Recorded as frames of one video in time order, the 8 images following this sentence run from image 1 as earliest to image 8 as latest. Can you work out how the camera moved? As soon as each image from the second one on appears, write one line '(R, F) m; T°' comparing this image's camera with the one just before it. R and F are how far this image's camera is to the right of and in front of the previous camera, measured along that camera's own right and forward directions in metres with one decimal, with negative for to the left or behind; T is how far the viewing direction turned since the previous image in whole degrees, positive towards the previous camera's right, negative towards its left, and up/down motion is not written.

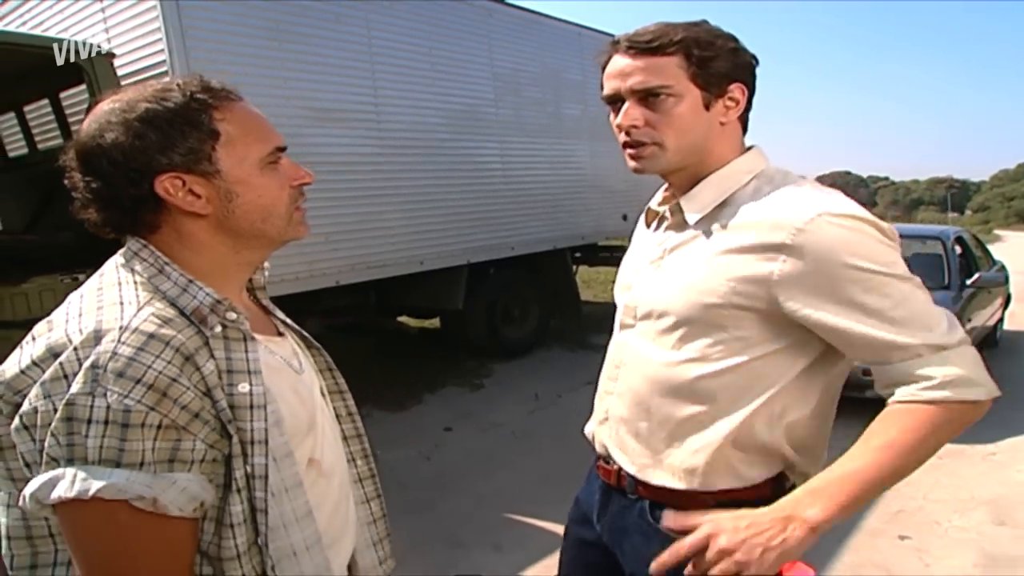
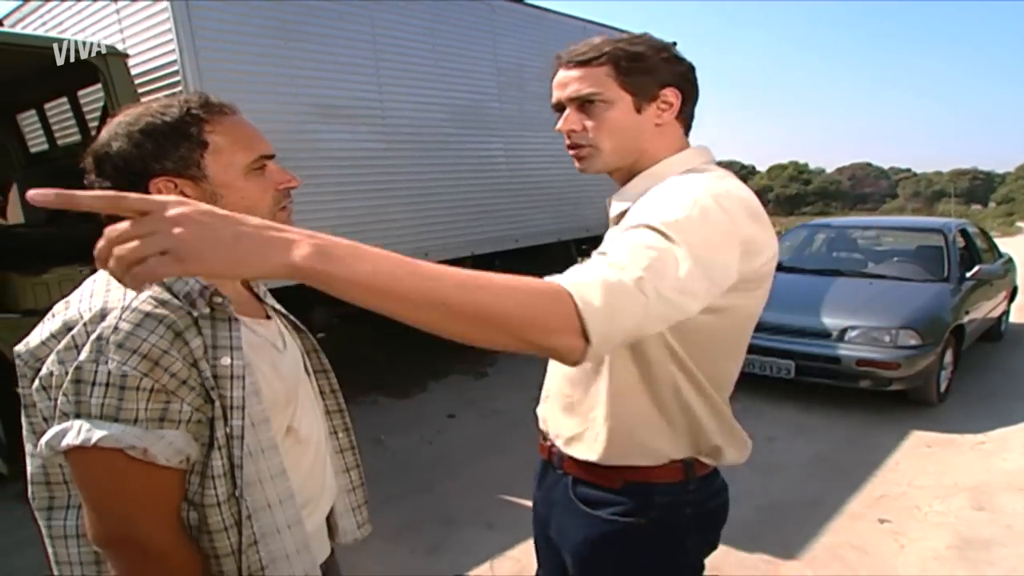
(+0.1, -0.1) m; -1°
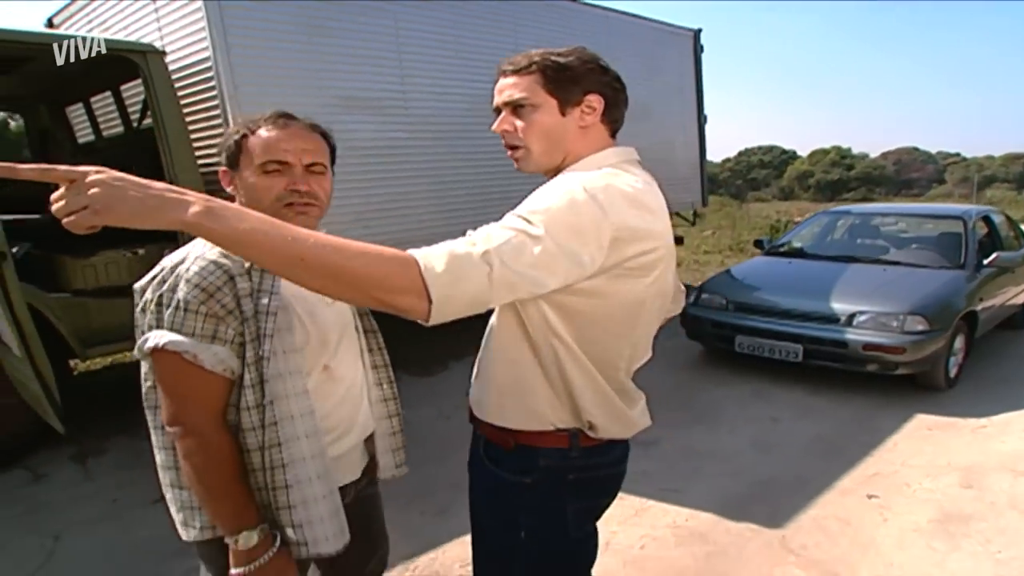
(+0.1, -0.2) m; -3°
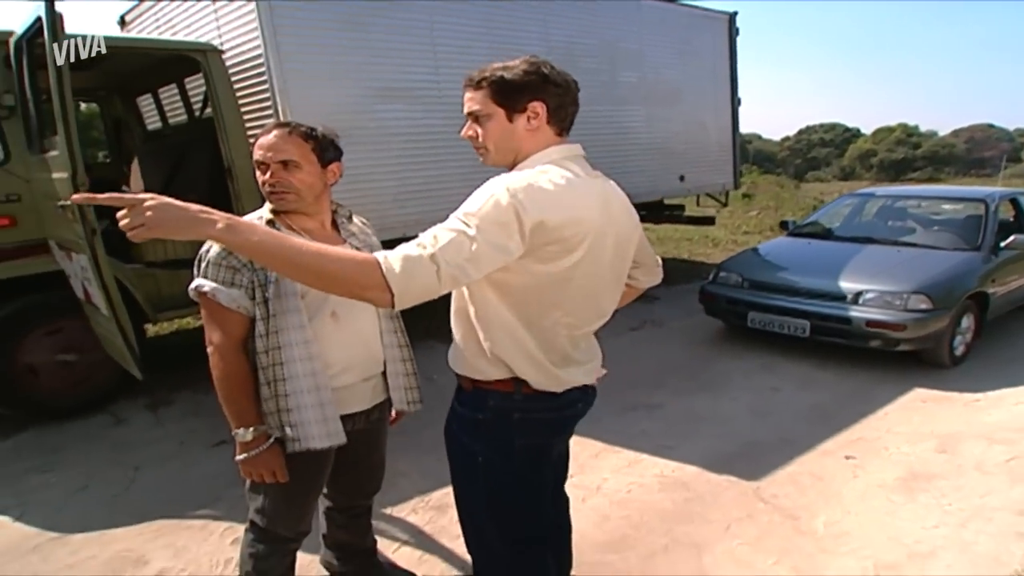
(+0.2, -0.4) m; -4°
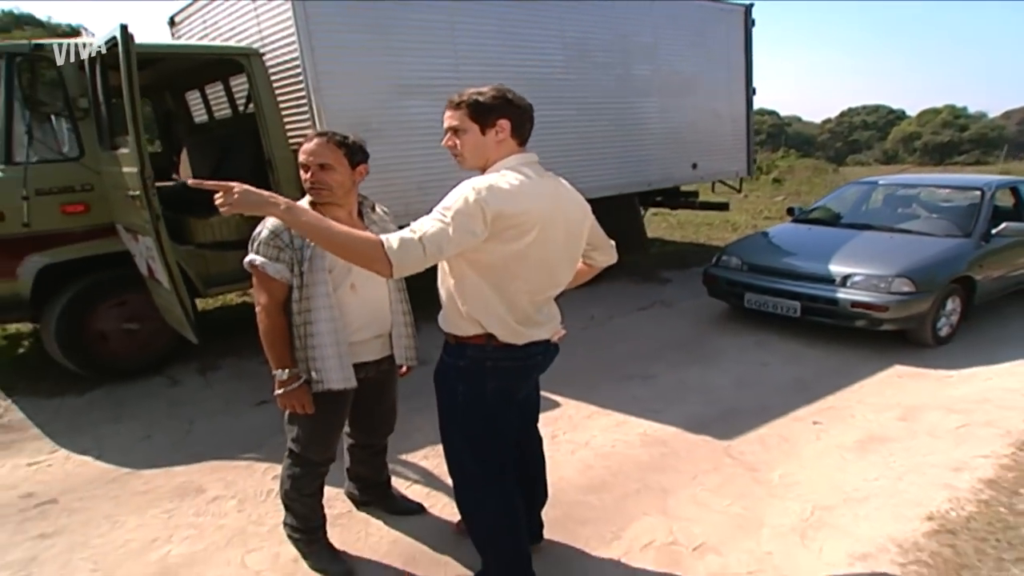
(+0.2, -0.5) m; -3°
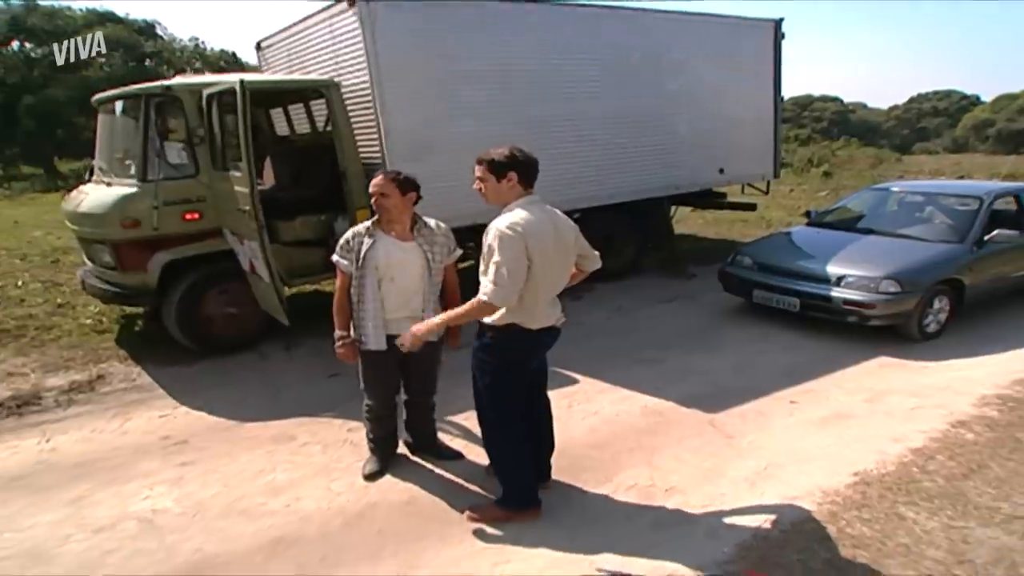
(+0.2, -0.9) m; -4°
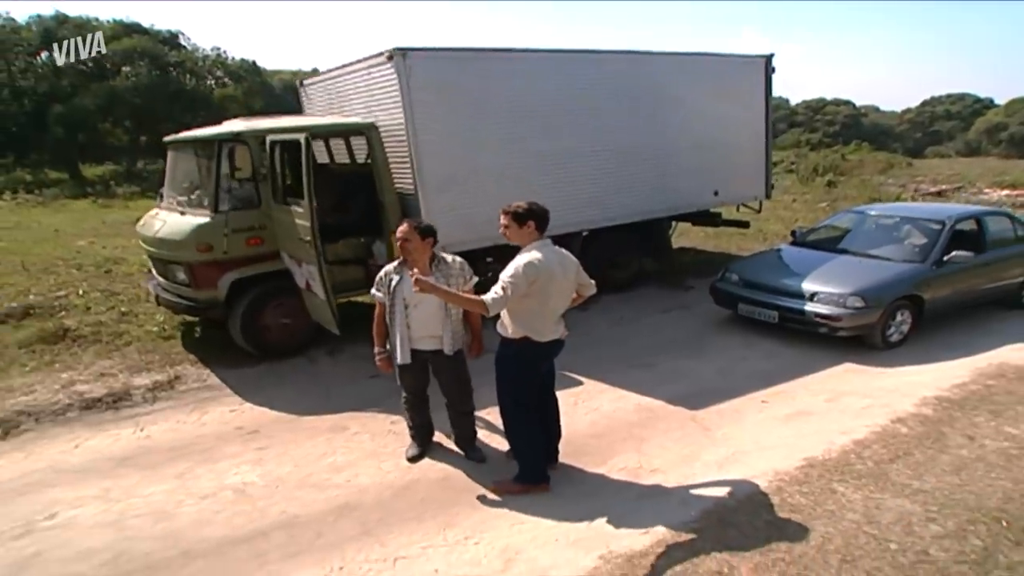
(0.0, -0.9) m; -1°
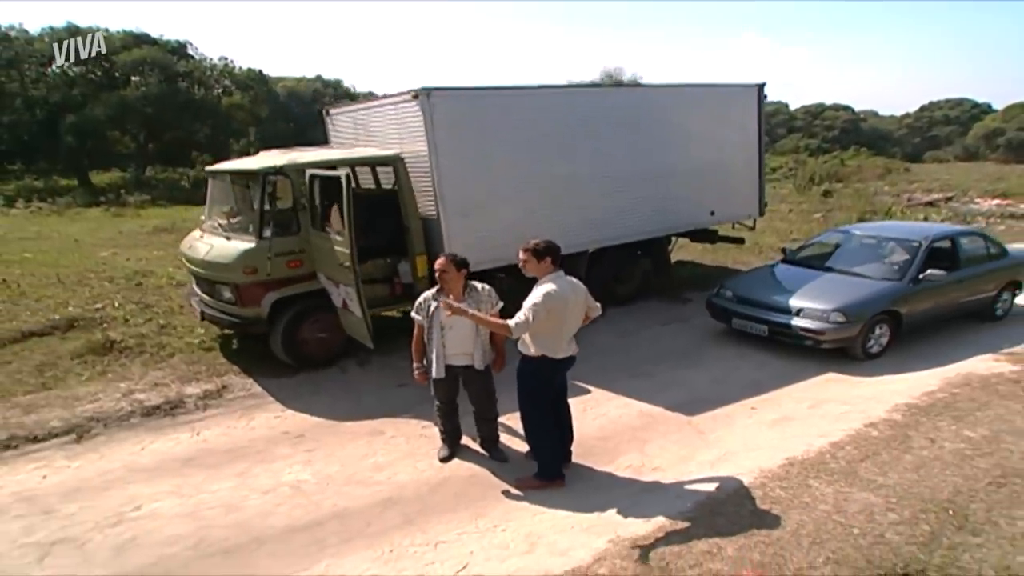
(-0.1, -0.7) m; 0°
